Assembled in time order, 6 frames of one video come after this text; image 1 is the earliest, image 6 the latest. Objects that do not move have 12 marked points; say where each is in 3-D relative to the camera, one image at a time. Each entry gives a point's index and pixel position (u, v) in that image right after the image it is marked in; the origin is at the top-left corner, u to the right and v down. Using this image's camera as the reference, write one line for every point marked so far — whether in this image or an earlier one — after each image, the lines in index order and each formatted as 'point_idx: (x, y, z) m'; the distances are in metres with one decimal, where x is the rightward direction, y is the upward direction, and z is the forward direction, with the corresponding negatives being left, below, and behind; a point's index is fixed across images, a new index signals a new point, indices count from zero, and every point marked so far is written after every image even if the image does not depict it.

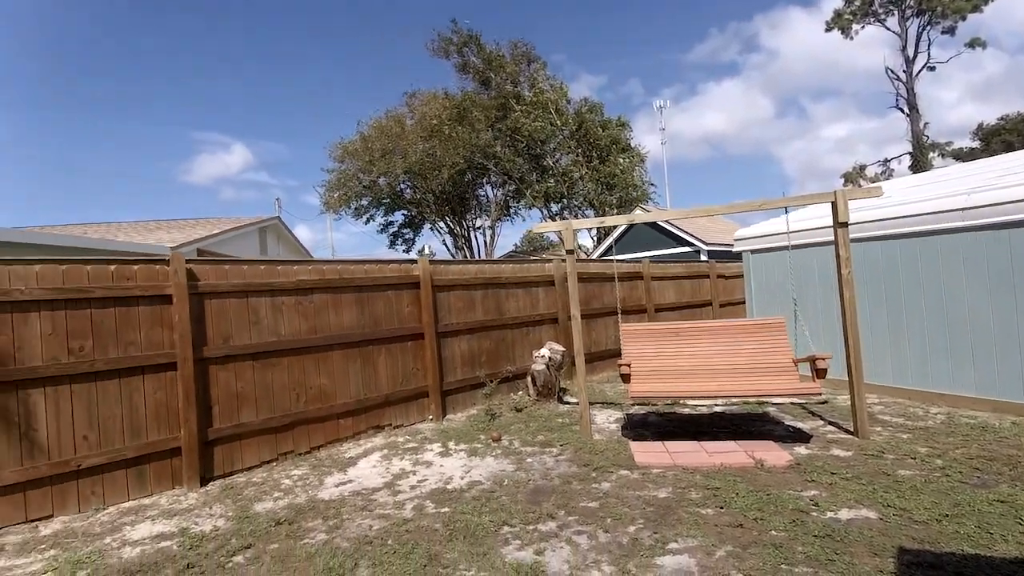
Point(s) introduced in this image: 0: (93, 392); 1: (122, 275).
0: (-3.4, -0.8, +3.9) m
1: (-3.3, +0.1, +4.1) m
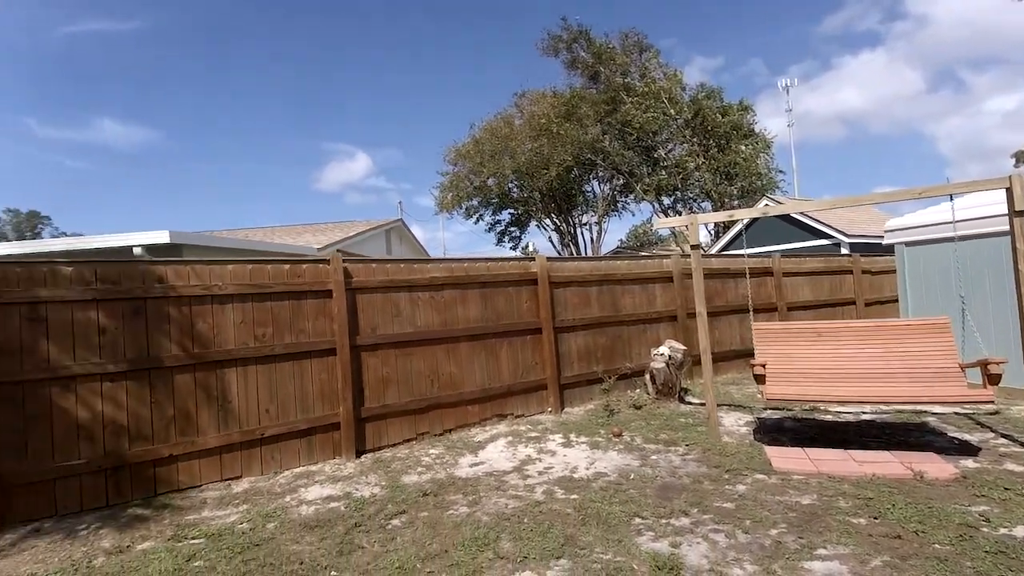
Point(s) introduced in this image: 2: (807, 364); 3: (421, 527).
0: (-2.3, -0.8, +4.7) m
1: (-2.2, +0.2, +4.8) m
2: (+3.0, -0.8, +4.9) m
3: (-0.6, -1.6, +3.2) m
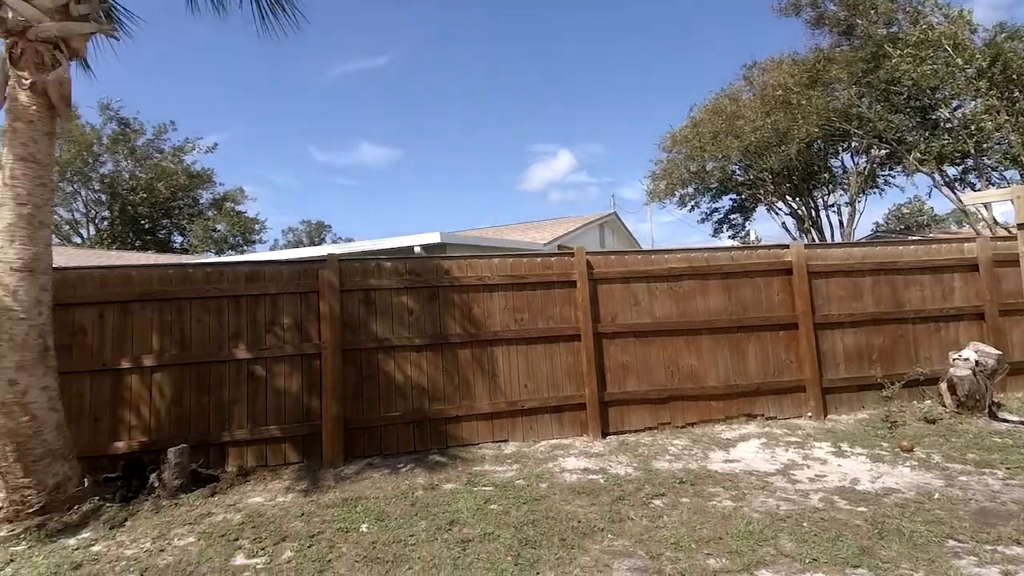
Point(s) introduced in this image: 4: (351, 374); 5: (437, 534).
0: (+0.2, -0.7, +5.3) m
1: (+0.4, +0.3, +5.4) m
2: (+5.1, -0.7, +3.4) m
3: (+1.2, -1.5, +3.3) m
4: (-1.7, -0.9, +4.9) m
5: (-0.5, -1.6, +3.2) m
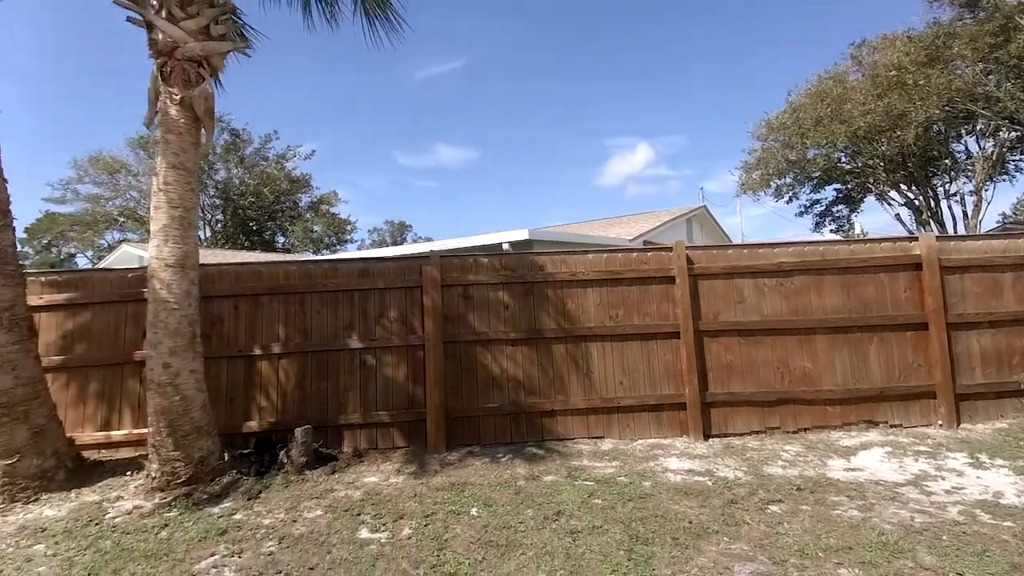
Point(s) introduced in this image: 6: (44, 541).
0: (+1.2, -0.7, +5.2) m
1: (+1.4, +0.3, +5.3) m
2: (+5.8, -0.7, +2.6) m
3: (+1.9, -1.5, +3.1) m
4: (-0.7, -0.8, +5.2) m
5: (+0.2, -1.6, +3.3) m
6: (-3.3, -1.8, +3.4) m
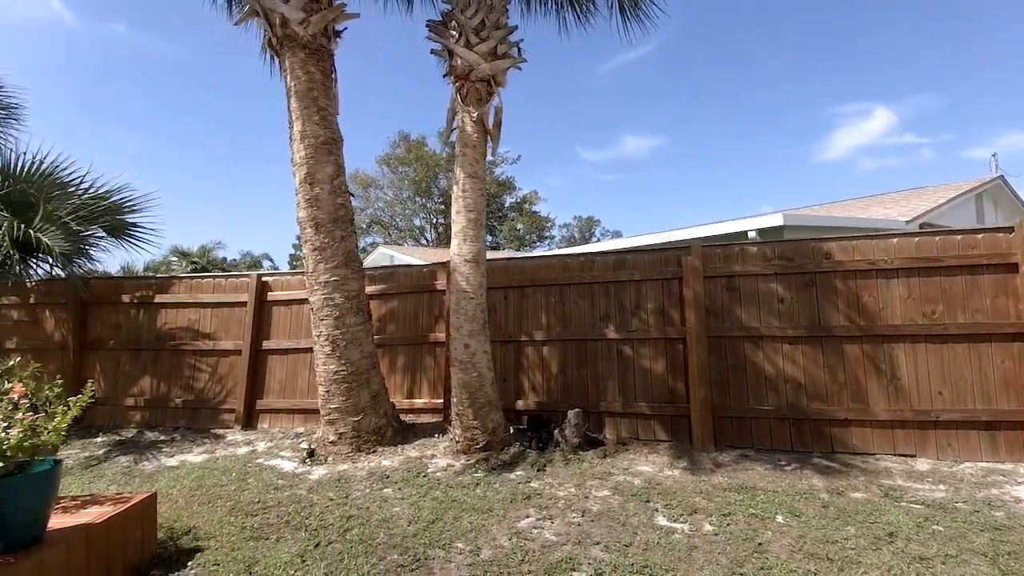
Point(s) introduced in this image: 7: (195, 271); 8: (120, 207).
0: (+3.8, -0.6, +4.3) m
1: (+4.0, +0.4, +4.2) m
2: (+7.1, -0.7, +0.1) m
3: (+3.7, -1.4, +2.1) m
4: (+2.1, -0.7, +4.9) m
5: (+2.2, -1.5, +2.8) m
6: (-1.1, -1.7, +4.3) m
7: (-8.7, +0.5, +13.6) m
8: (-5.6, +1.1, +6.8) m
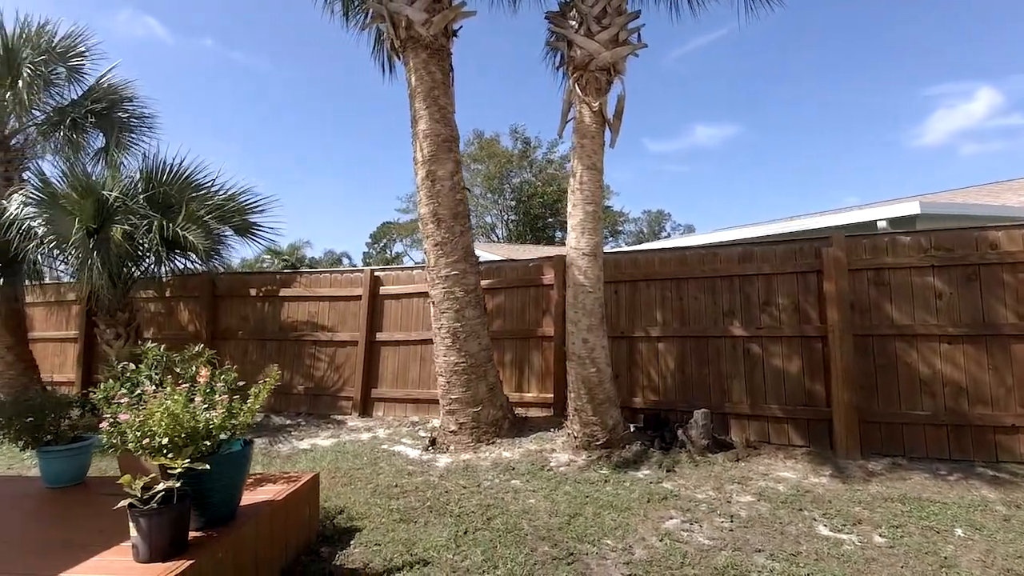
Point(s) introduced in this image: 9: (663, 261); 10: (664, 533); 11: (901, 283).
0: (+4.9, -0.5, +3.6) m
1: (+5.1, +0.4, +3.6) m
2: (+7.6, -0.6, -0.9) m
3: (+4.4, -1.4, +1.5) m
4: (+3.3, -0.7, +4.5) m
5: (+3.1, -1.5, +2.4) m
6: (+0.1, -1.7, +4.3) m
7: (-6.2, +0.6, +14.6) m
8: (-4.1, +1.2, +7.4) m
9: (+1.8, +0.3, +5.4) m
10: (+1.0, -1.6, +3.2) m
11: (+3.6, 0.0, +4.4) m
